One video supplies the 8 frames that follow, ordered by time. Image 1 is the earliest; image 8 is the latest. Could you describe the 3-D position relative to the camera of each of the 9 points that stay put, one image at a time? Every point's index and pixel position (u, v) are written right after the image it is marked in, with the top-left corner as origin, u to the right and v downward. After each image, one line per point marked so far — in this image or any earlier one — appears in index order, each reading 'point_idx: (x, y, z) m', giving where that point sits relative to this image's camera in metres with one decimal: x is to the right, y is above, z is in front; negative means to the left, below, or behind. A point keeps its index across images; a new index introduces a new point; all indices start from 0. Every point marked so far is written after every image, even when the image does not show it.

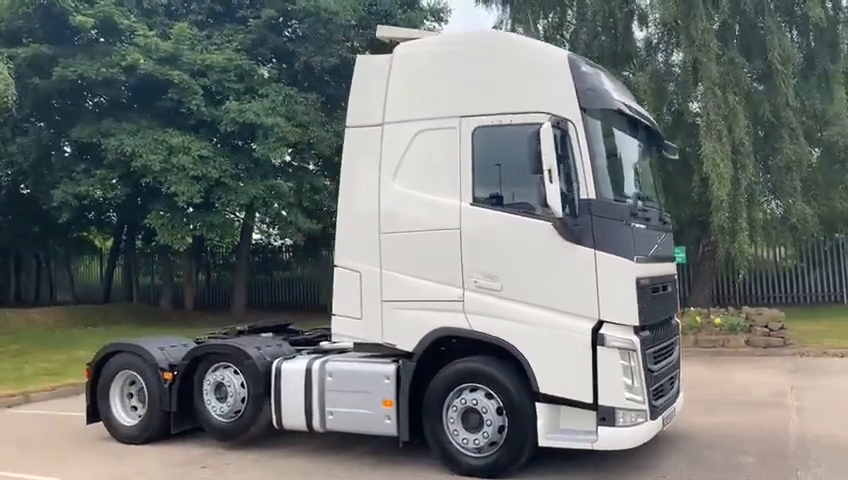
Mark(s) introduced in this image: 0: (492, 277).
0: (+0.6, -0.3, +7.0) m
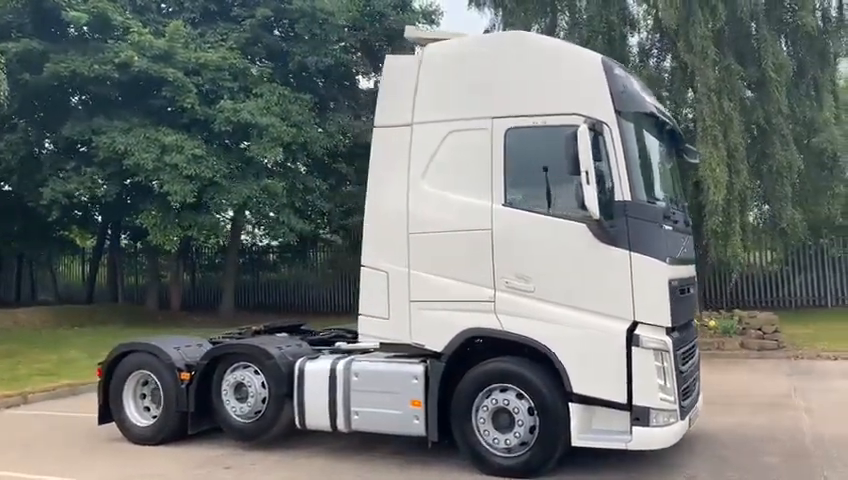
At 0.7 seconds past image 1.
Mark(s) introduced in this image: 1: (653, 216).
0: (+0.8, -0.3, +7.0) m
1: (+1.9, +0.2, +6.8) m
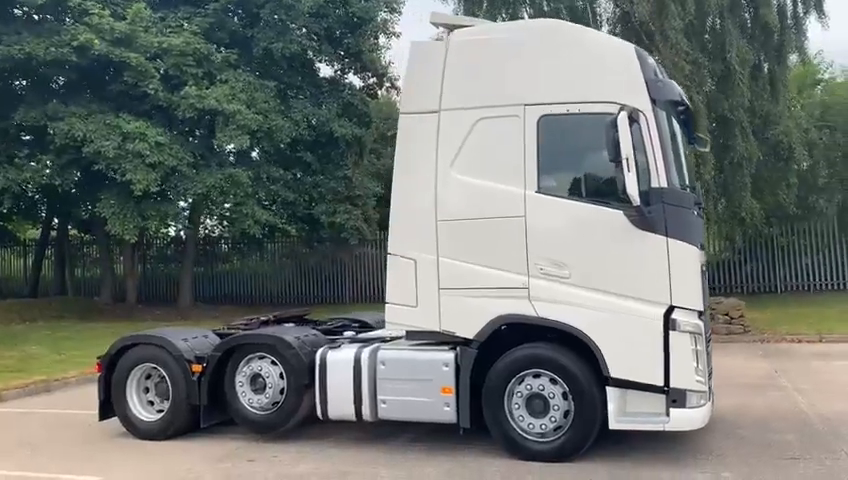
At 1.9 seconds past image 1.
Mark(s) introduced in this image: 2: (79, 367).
0: (+1.1, -0.2, +7.1) m
1: (+2.2, +0.3, +7.0) m
2: (-5.5, -2.0, +13.4) m
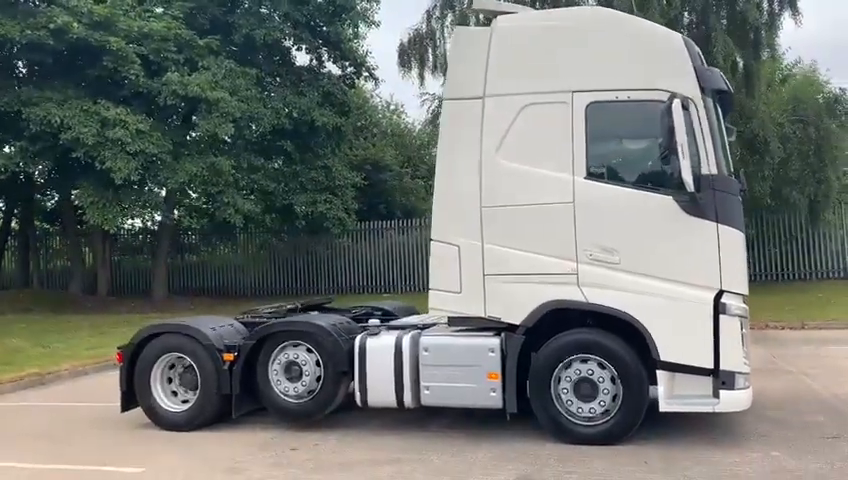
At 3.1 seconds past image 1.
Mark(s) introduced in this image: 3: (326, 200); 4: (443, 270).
0: (+1.6, -0.1, +7.2) m
1: (+2.6, +0.4, +7.1) m
2: (-5.5, -1.9, +13.0) m
3: (-2.2, +0.9, +19.3) m
4: (+0.2, -0.3, +7.6) m
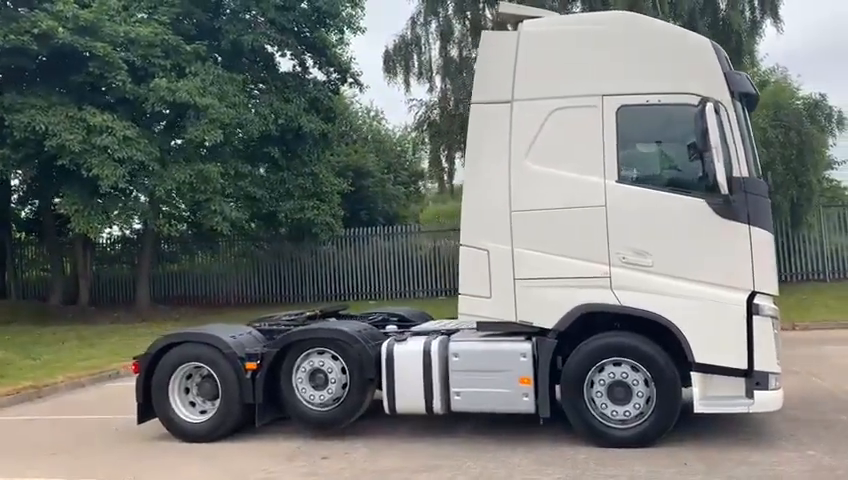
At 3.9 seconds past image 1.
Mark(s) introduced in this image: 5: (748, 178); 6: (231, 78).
0: (+1.9, -0.1, +7.2) m
1: (+2.9, +0.4, +7.2) m
2: (-5.5, -2.0, +12.7) m
3: (-2.5, +0.8, +19.2) m
4: (+0.4, -0.3, +7.6) m
5: (+2.7, +0.5, +7.1) m
6: (-4.0, +3.4, +17.5) m
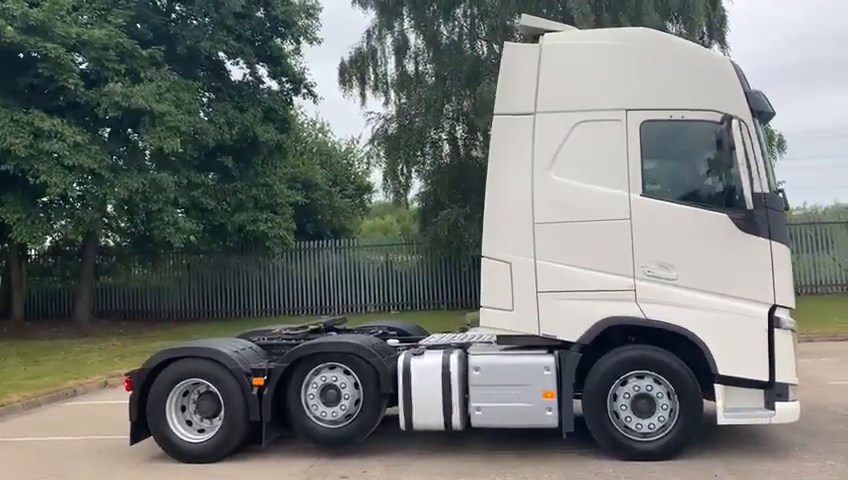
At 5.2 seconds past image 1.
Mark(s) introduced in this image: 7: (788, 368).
0: (+2.1, -0.2, +7.2) m
1: (+3.1, +0.3, +7.4) m
2: (-5.8, -2.1, +11.9) m
3: (-3.5, +0.5, +18.8) m
4: (+0.6, -0.4, +7.5) m
5: (+3.0, +0.4, +7.2) m
6: (-4.8, +3.1, +17.0) m
7: (+3.1, -1.1, +7.1) m
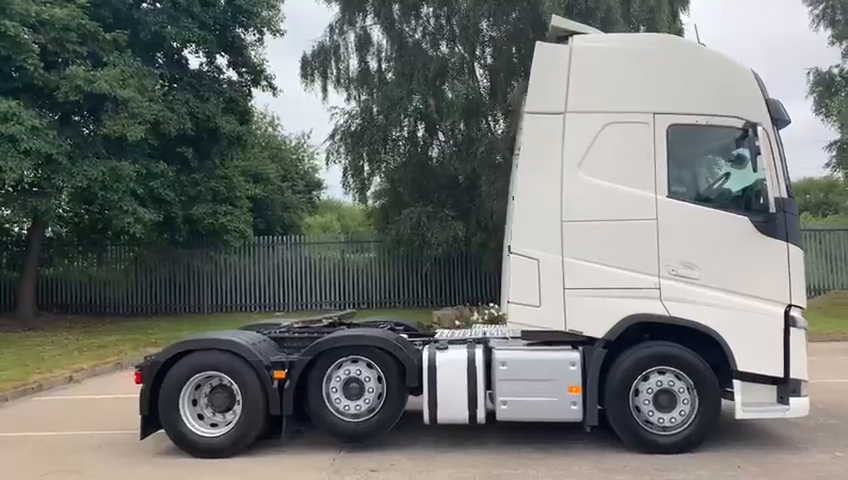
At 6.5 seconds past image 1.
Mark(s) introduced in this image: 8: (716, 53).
0: (+2.4, -0.2, +7.5) m
1: (+3.4, +0.3, +7.7) m
2: (-6.0, -1.9, +11.3) m
3: (-4.4, +0.6, +18.4) m
4: (+0.9, -0.4, +7.6) m
5: (+3.2, +0.4, +7.6) m
6: (-5.4, +3.3, +16.5) m
7: (+3.4, -1.1, +7.5) m
8: (+2.7, +1.7, +7.8) m
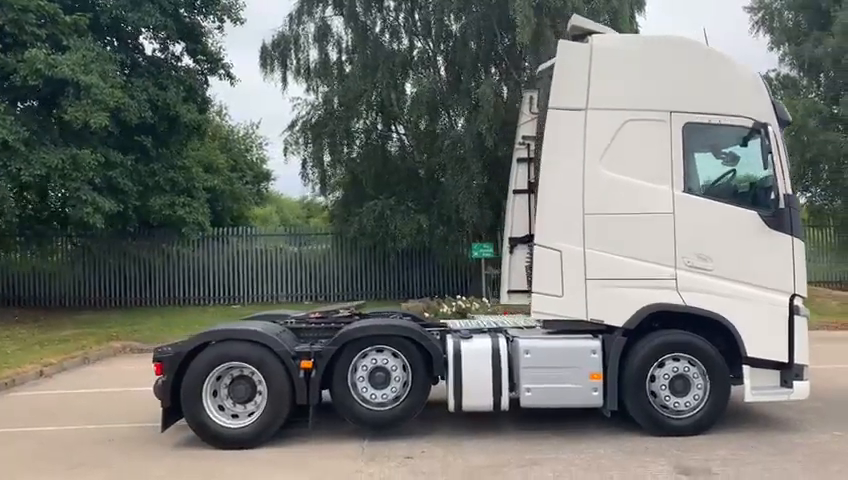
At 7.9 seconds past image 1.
0: (+2.6, -0.2, +7.9) m
1: (+3.6, +0.3, +8.2) m
2: (-6.1, -1.8, +10.8) m
3: (-5.2, +0.8, +18.0) m
4: (+1.1, -0.3, +7.8) m
5: (+3.5, +0.4, +8.0) m
6: (-6.0, +3.5, +16.0) m
7: (+3.6, -1.1, +8.0) m
8: (+2.9, +1.8, +8.2) m
